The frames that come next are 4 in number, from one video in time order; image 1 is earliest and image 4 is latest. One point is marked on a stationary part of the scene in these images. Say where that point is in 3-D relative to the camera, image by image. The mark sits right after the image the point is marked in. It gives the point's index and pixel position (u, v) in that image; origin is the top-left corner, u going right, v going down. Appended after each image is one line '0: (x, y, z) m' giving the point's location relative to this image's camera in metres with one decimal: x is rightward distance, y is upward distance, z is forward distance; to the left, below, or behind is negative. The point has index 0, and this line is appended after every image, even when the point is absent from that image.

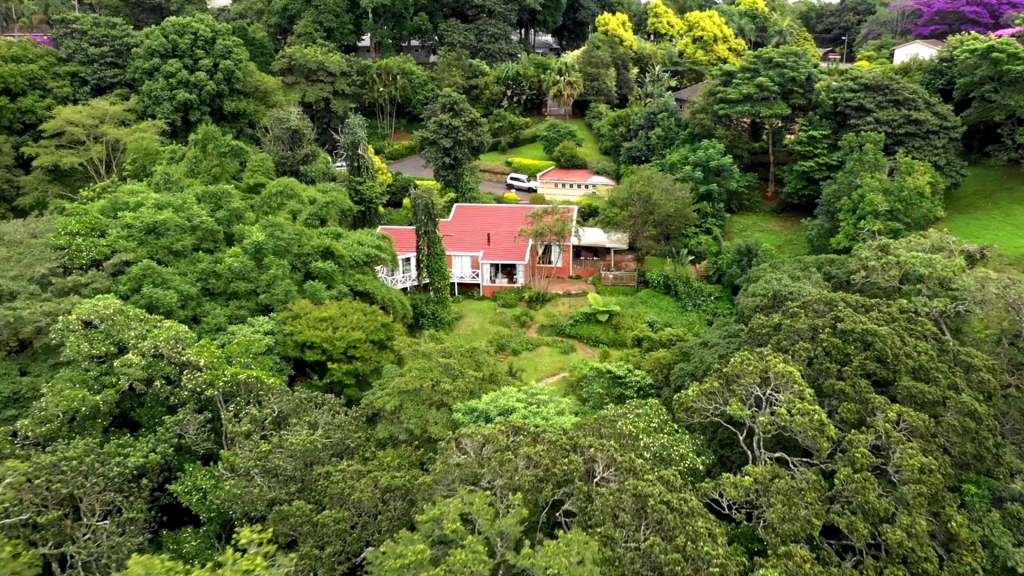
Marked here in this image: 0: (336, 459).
0: (-3.7, -3.6, +17.4) m
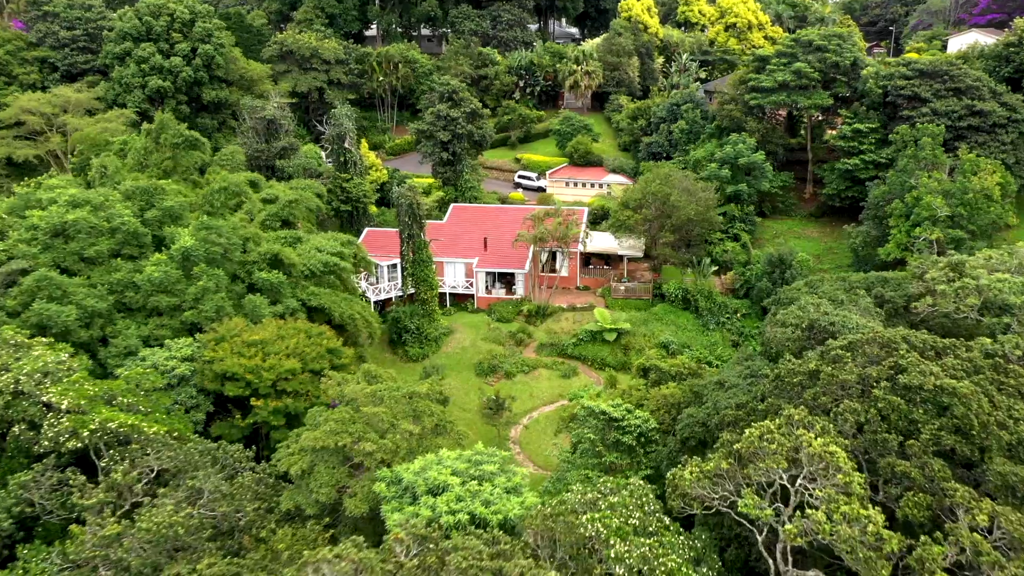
0: (-4.7, -4.1, +13.1) m
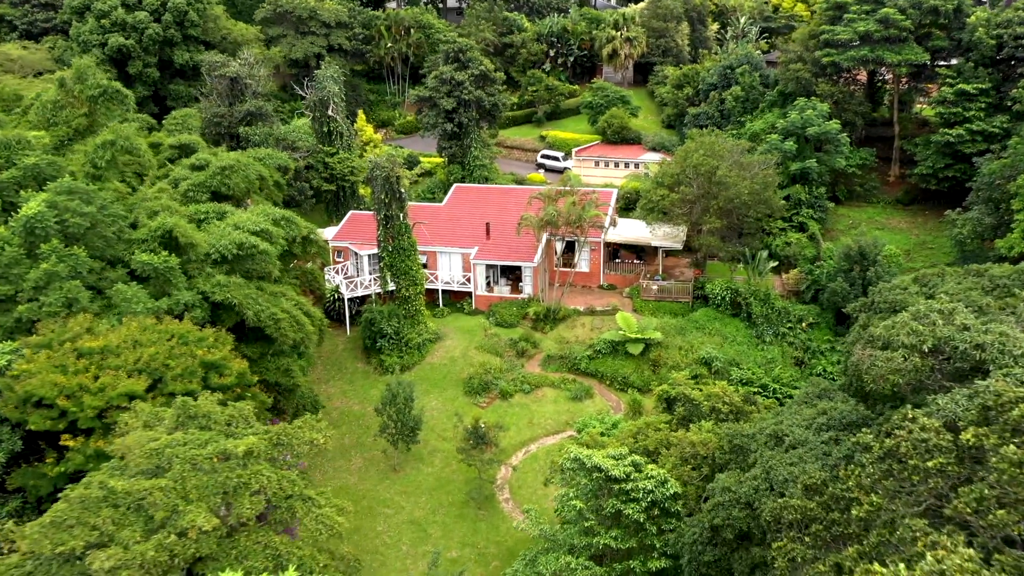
0: (-5.9, -3.8, +7.1) m
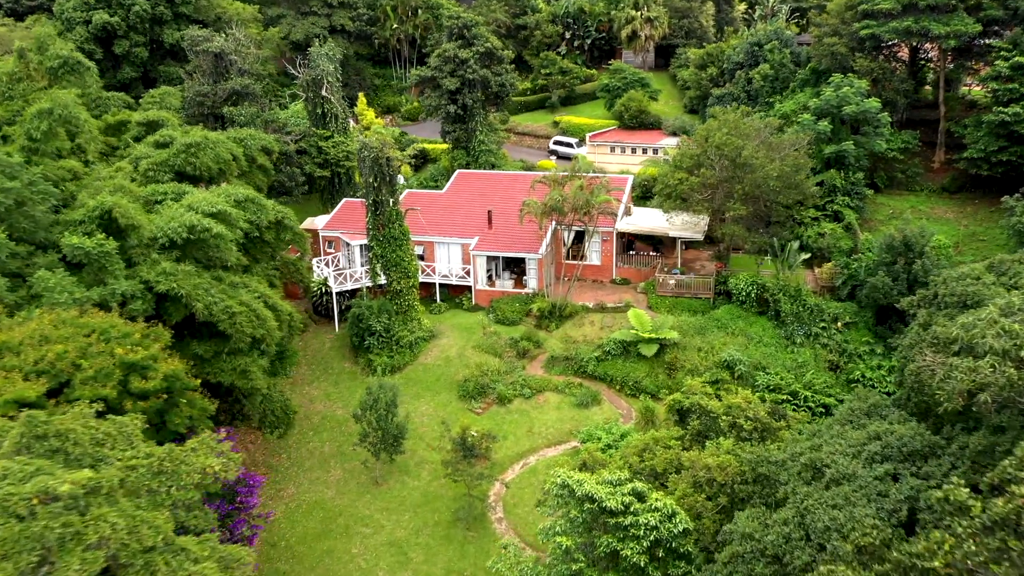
0: (-6.5, -3.6, +4.9) m
